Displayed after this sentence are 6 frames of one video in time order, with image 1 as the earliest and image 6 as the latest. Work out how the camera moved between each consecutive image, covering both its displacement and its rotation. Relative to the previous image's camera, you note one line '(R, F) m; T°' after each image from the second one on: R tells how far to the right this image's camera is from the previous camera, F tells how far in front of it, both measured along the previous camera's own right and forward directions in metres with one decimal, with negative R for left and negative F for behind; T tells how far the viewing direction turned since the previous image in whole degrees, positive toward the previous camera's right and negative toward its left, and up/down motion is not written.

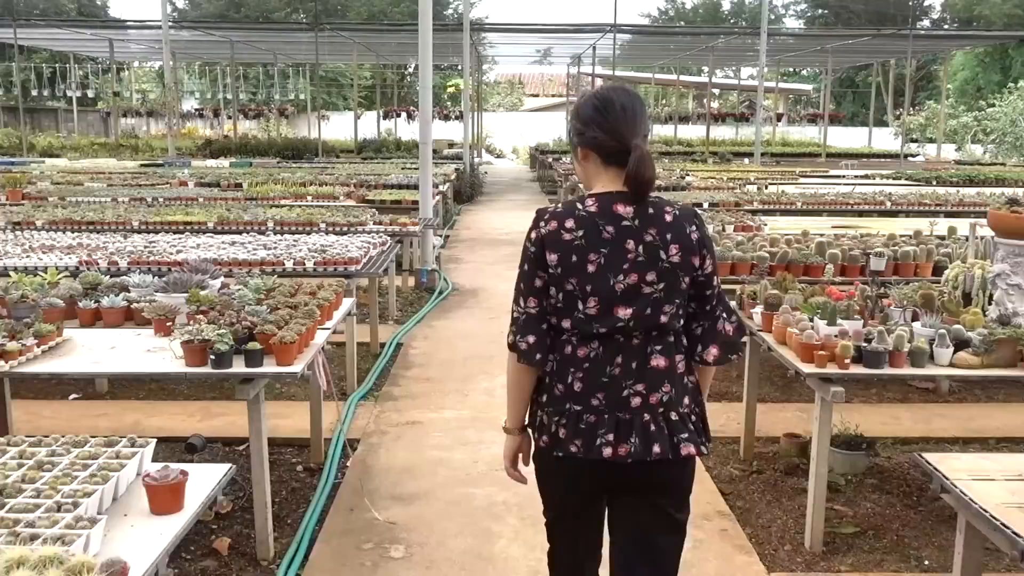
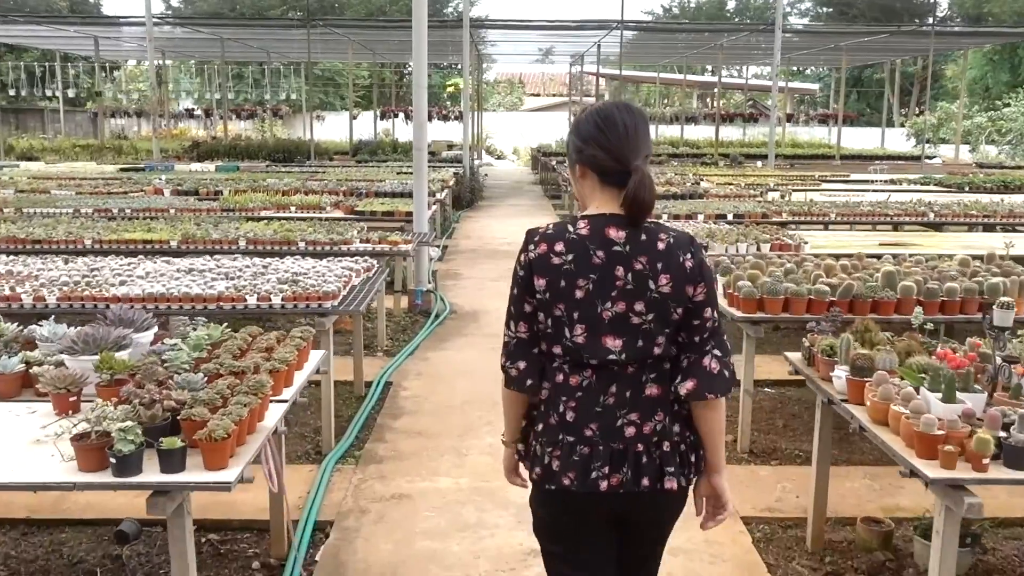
(0.0, +0.9) m; 0°
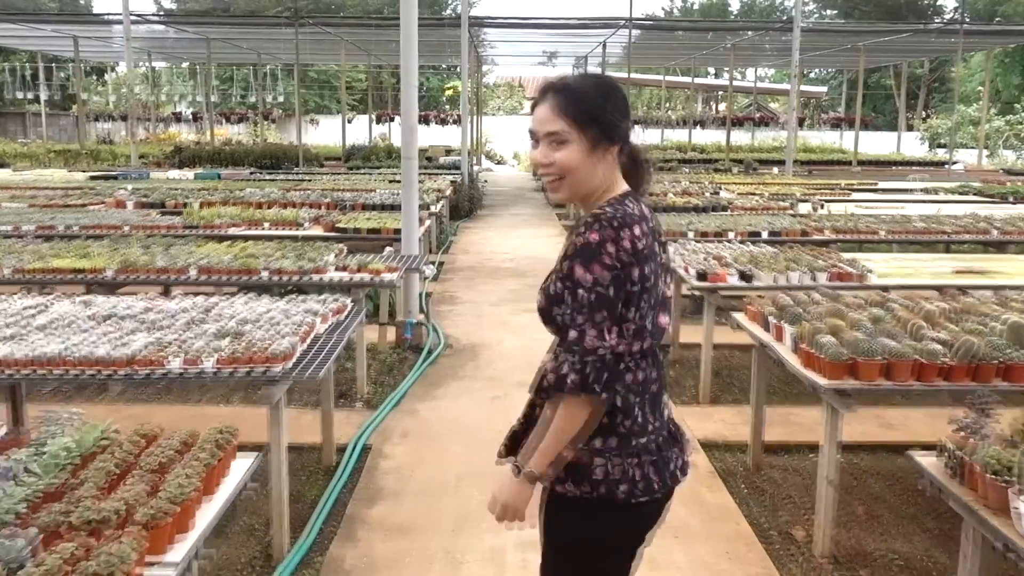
(0.0, +1.1) m; 0°
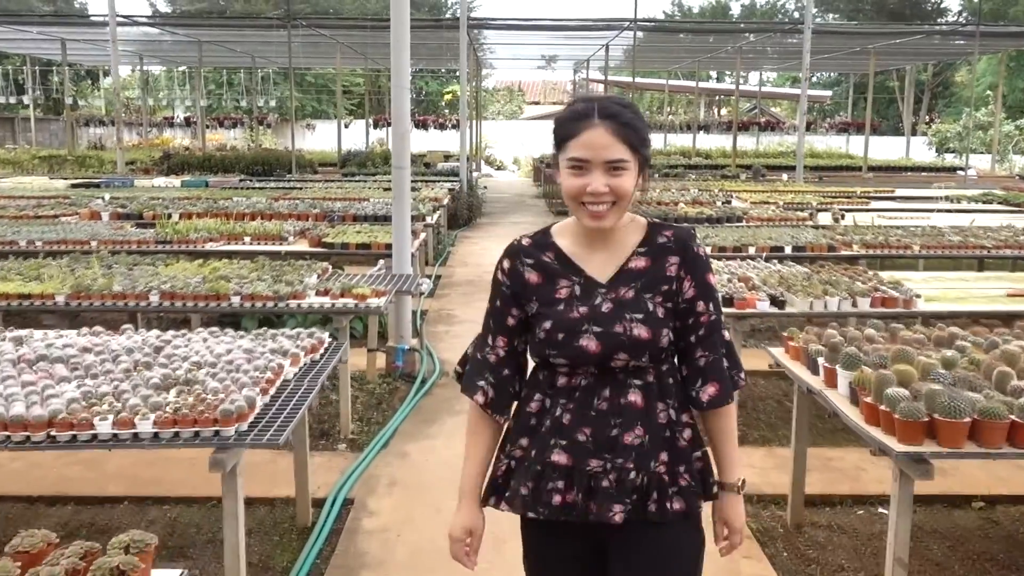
(0.0, +0.6) m; 0°
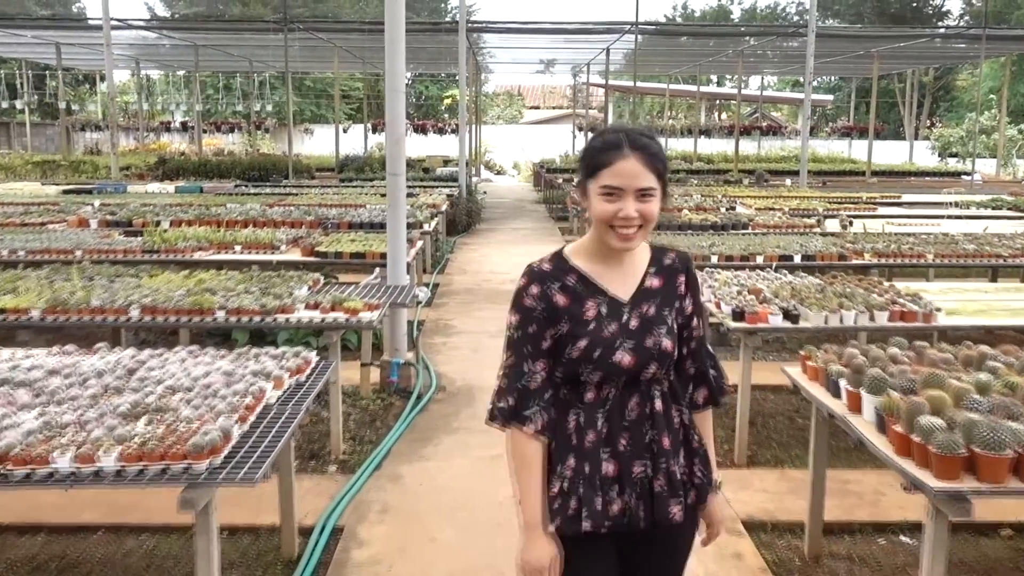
(0.0, +0.2) m; 0°
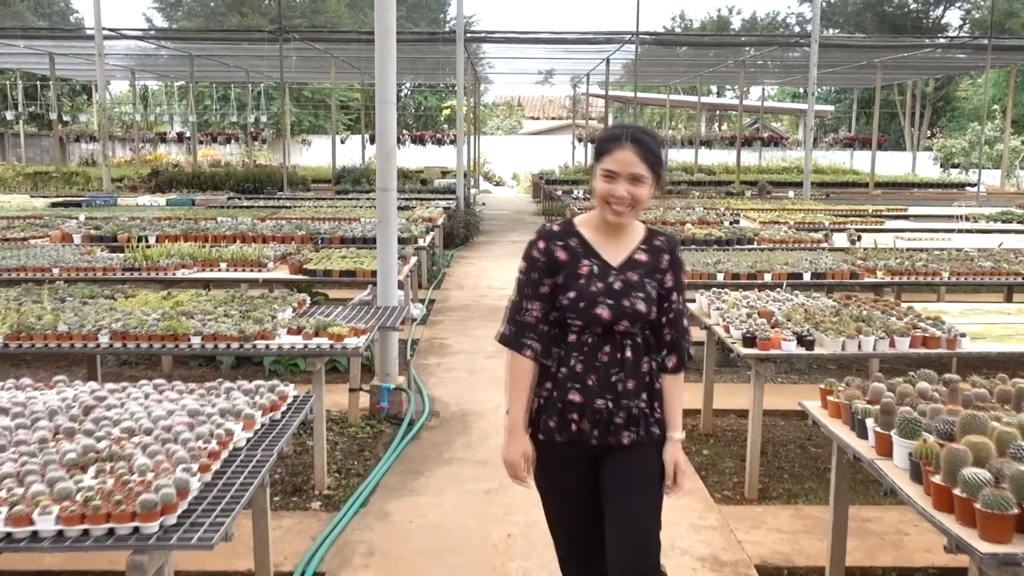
(0.0, +0.3) m; 0°
